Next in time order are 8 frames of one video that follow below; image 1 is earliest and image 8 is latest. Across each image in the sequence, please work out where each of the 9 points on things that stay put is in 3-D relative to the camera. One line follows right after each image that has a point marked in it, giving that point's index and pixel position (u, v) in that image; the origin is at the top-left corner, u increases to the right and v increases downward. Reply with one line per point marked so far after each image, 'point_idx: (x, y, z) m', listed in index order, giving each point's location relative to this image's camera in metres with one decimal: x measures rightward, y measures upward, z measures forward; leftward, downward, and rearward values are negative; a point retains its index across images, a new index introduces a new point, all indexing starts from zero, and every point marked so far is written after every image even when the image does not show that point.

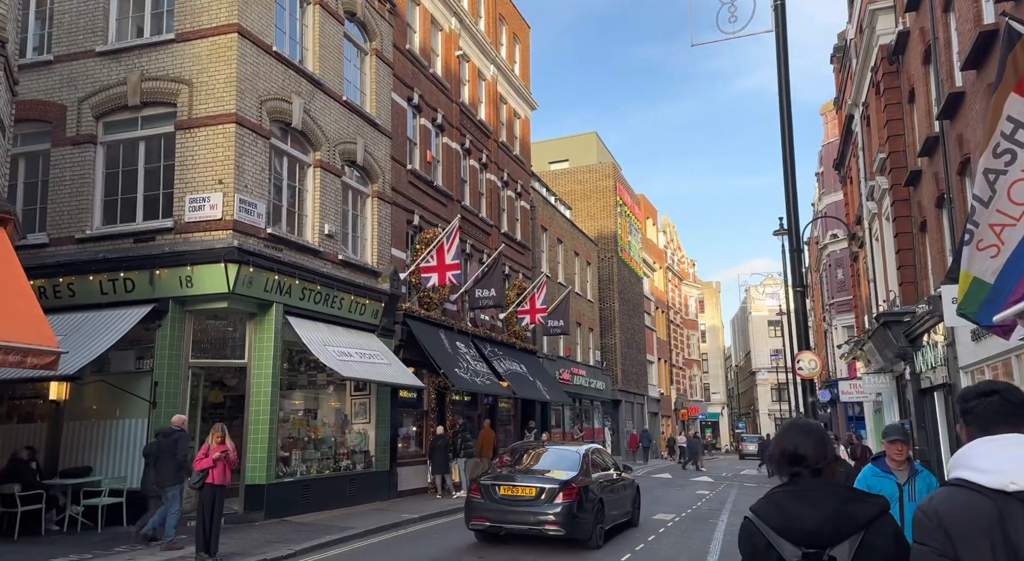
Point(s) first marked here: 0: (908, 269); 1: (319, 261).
0: (+9.2, +0.3, +18.4) m
1: (-3.9, +0.4, +15.9) m
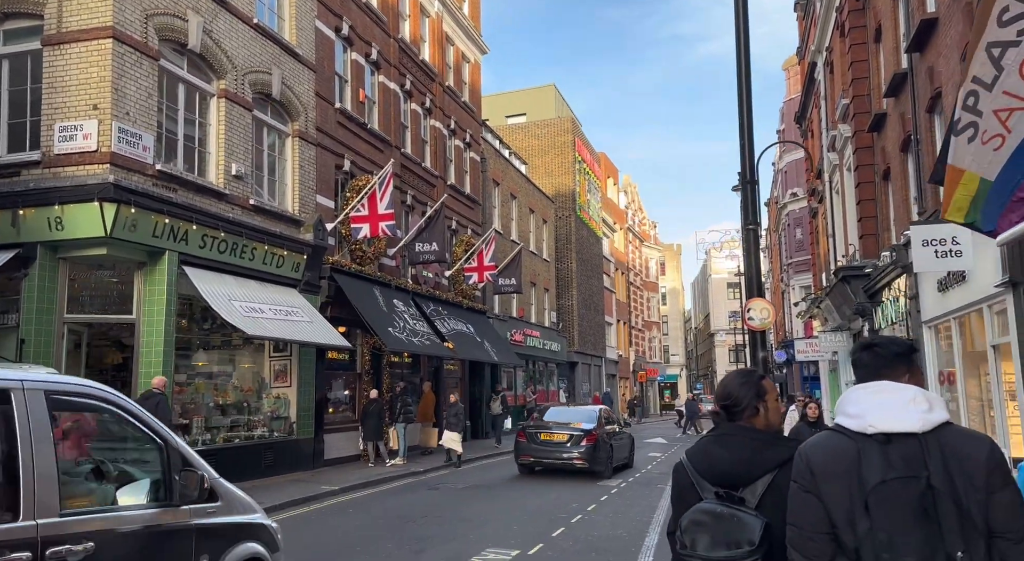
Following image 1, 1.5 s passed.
0: (+7.8, +1.3, +17.2) m
1: (-5.1, +1.3, +14.1) m
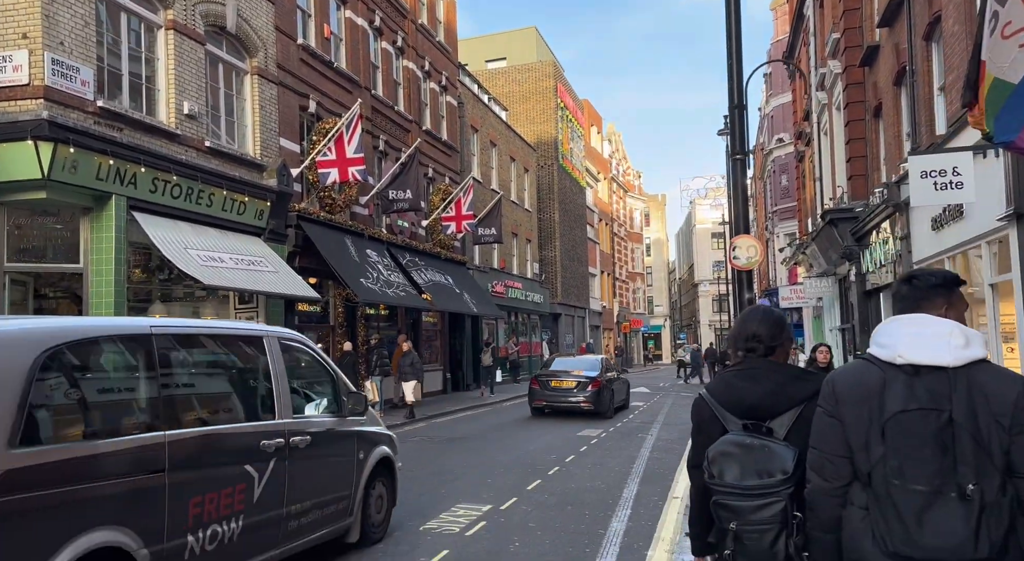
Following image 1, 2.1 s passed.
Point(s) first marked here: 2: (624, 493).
0: (+7.3, +2.5, +16.5) m
1: (-5.6, +2.2, +13.2) m
2: (+1.4, -2.7, +9.9) m
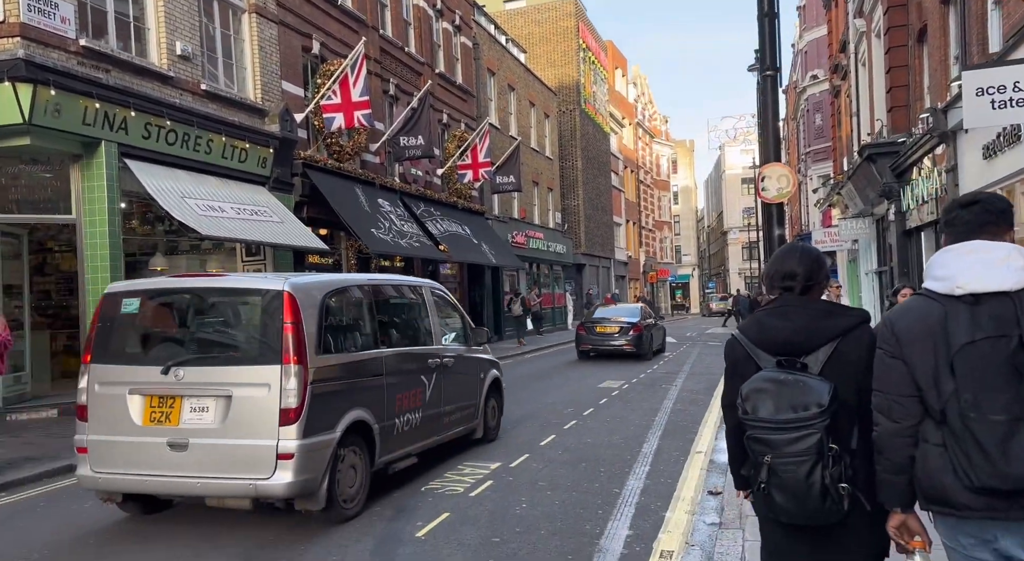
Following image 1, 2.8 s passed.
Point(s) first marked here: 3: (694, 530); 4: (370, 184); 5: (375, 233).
0: (+7.6, +3.7, +15.4) m
1: (-5.4, +3.0, +12.5) m
2: (+1.5, -2.0, +9.3) m
3: (+1.4, -1.8, +5.9) m
4: (-3.4, +2.3, +18.8) m
5: (-3.0, +1.1, +17.1) m
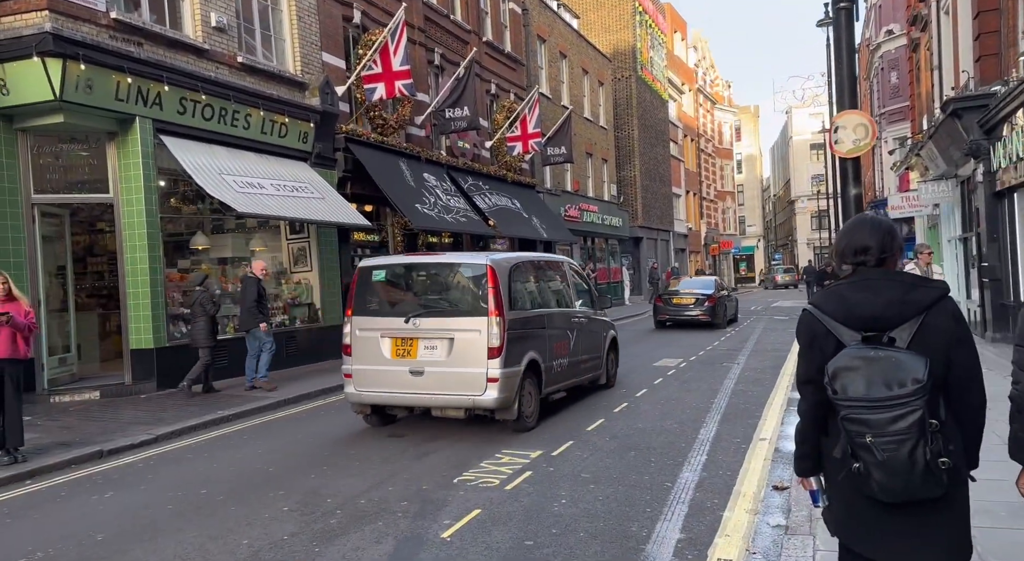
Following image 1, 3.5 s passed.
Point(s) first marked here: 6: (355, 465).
0: (+8.5, +4.2, +14.1) m
1: (-4.7, +3.3, +12.2) m
2: (+2.0, -1.7, +8.6) m
3: (+1.6, -1.7, +5.2) m
4: (-2.2, +2.9, +18.3) m
5: (-1.9, +1.5, +16.7) m
6: (-1.4, -1.7, +7.3) m
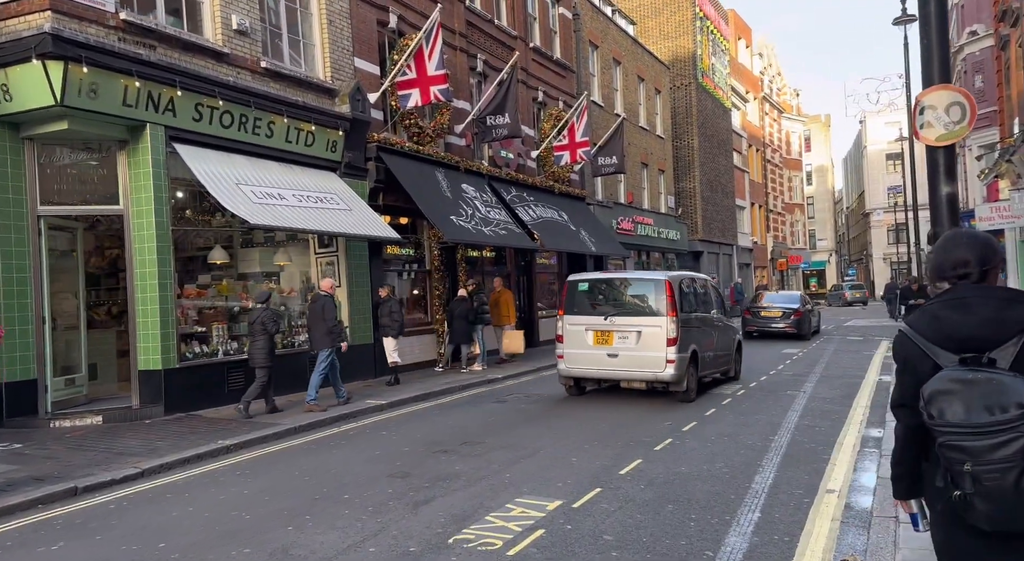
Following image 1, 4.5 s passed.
0: (+9.1, +3.9, +12.4) m
1: (-4.1, +3.1, +11.6) m
2: (+2.2, -1.9, +7.4) m
3: (+1.5, -1.8, +4.0) m
4: (-1.2, +2.5, +17.5) m
5: (-1.1, +1.2, +15.8) m
6: (-1.3, -1.9, +6.4) m
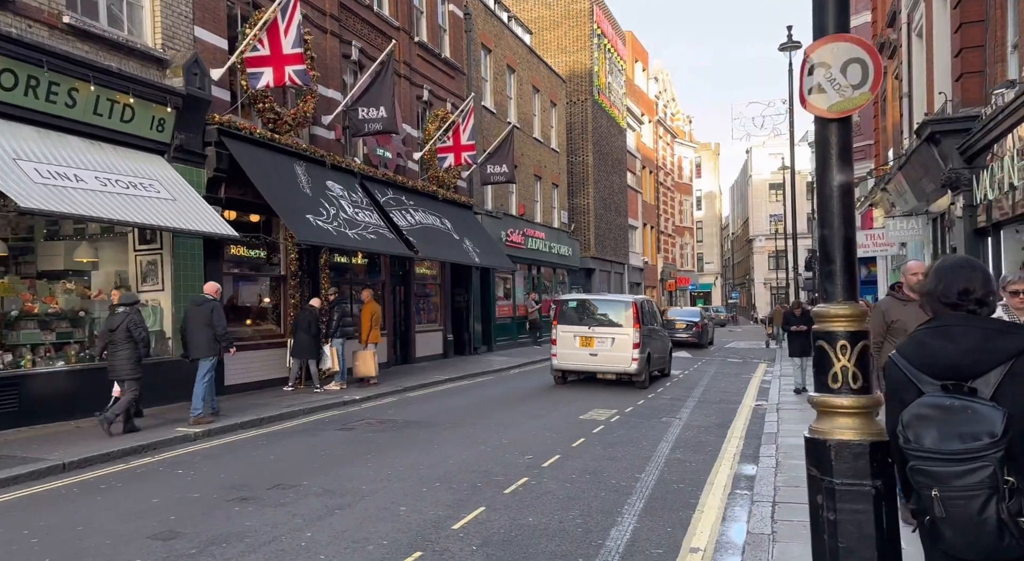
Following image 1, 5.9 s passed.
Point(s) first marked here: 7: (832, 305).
0: (+7.1, +3.4, +12.0) m
1: (-6.0, +3.1, +9.5) m
2: (+0.7, -2.0, +6.1) m
3: (+0.5, -1.8, +2.6) m
4: (-3.8, +2.4, +15.7) m
5: (-3.5, +1.1, +14.0) m
6: (-2.7, -1.8, +4.6) m
7: (+1.3, -0.1, +3.3) m
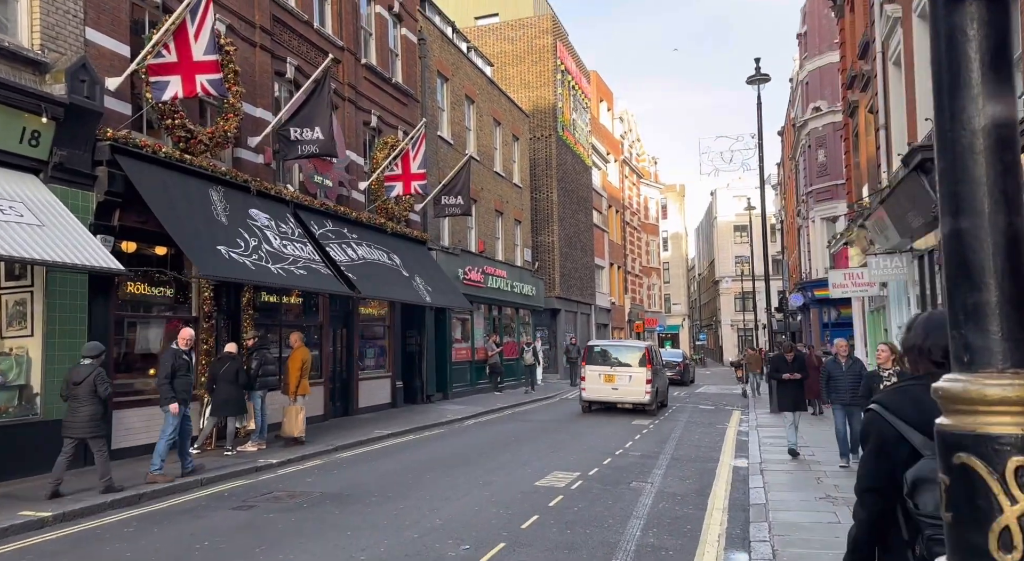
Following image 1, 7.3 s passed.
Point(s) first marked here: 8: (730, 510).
0: (+6.3, +2.9, +10.7) m
1: (-6.6, +2.7, +7.6) m
2: (+0.2, -2.2, +4.2) m
3: (+0.1, -1.9, +0.8) m
4: (-4.7, +1.6, +13.9) m
5: (-4.3, +0.4, +12.1) m
6: (-3.1, -2.0, +2.6) m
7: (+0.9, -0.2, +1.6) m
8: (+2.6, -2.7, +9.3) m
